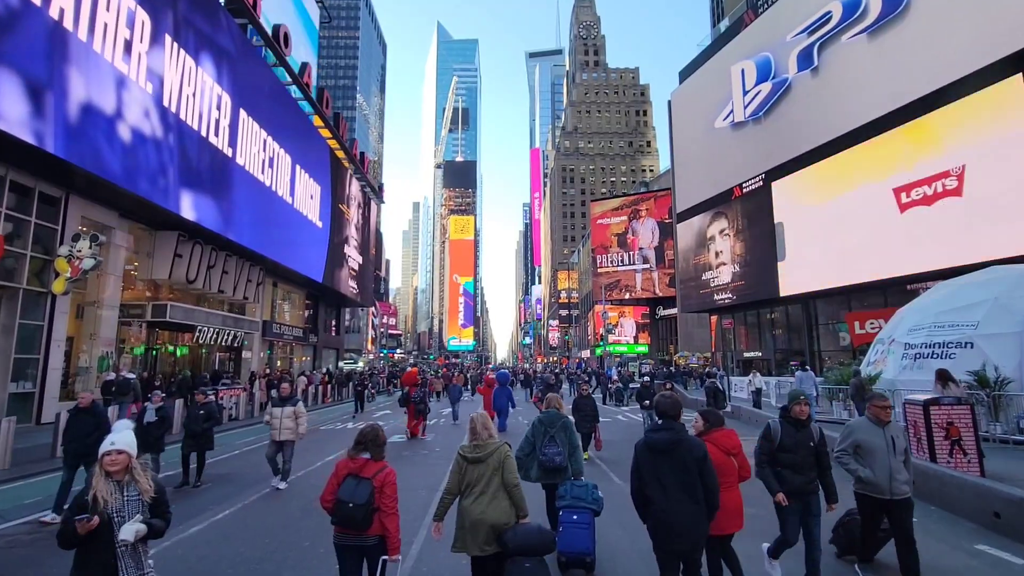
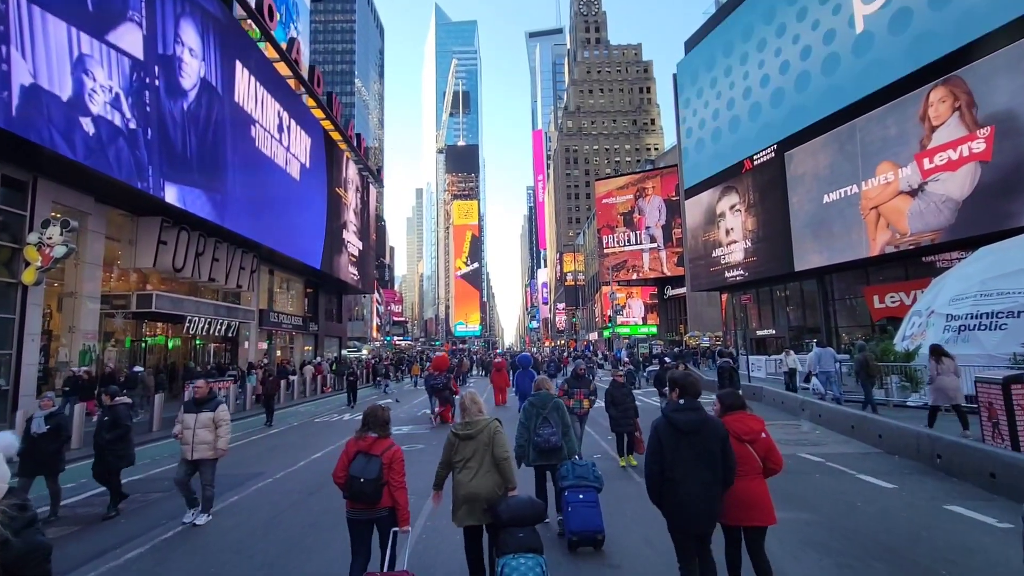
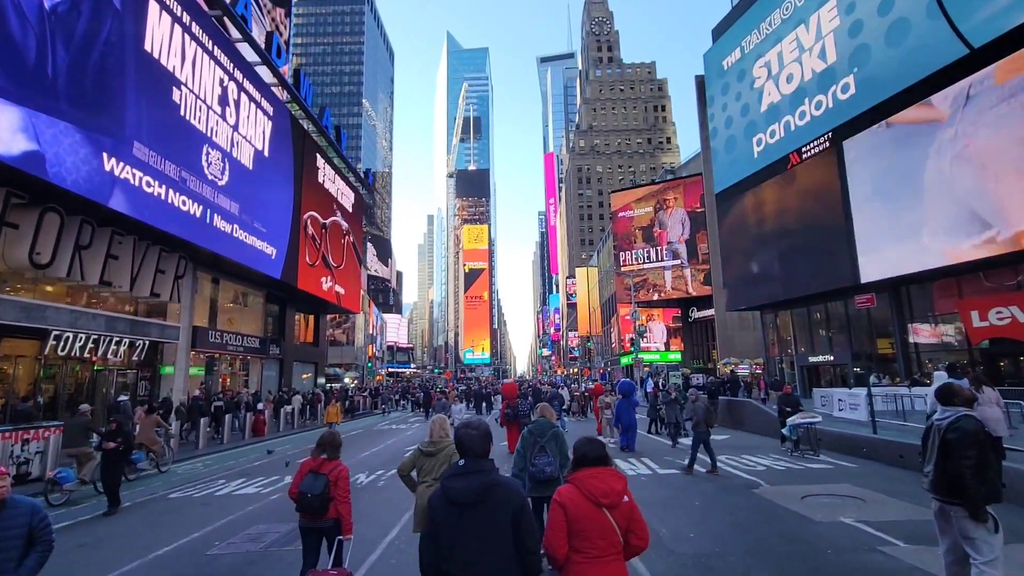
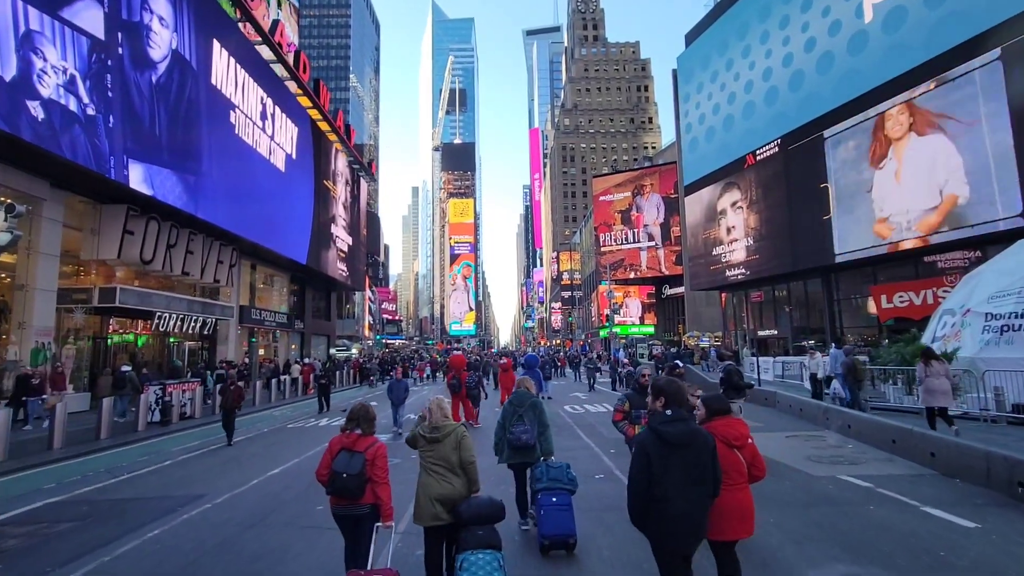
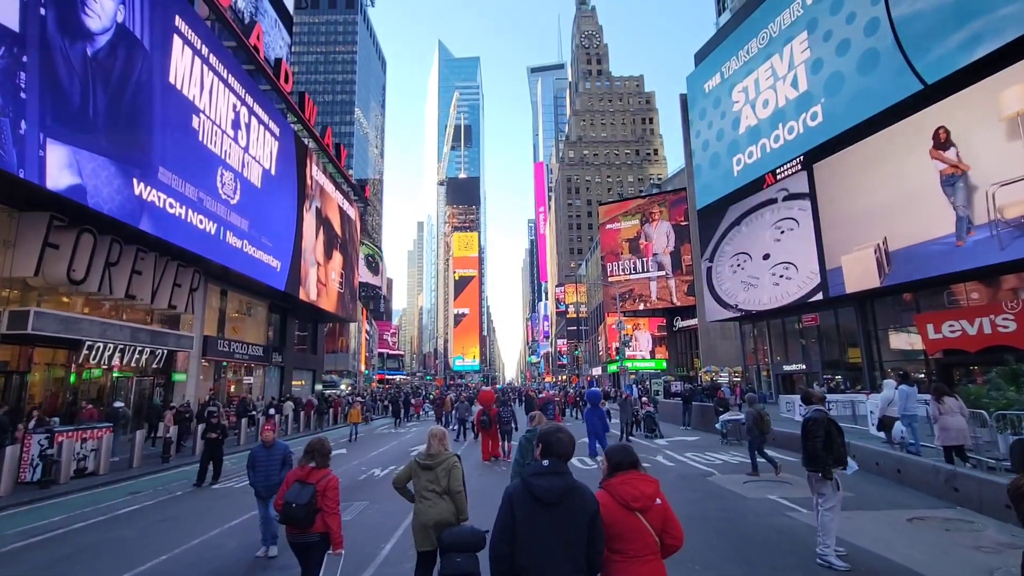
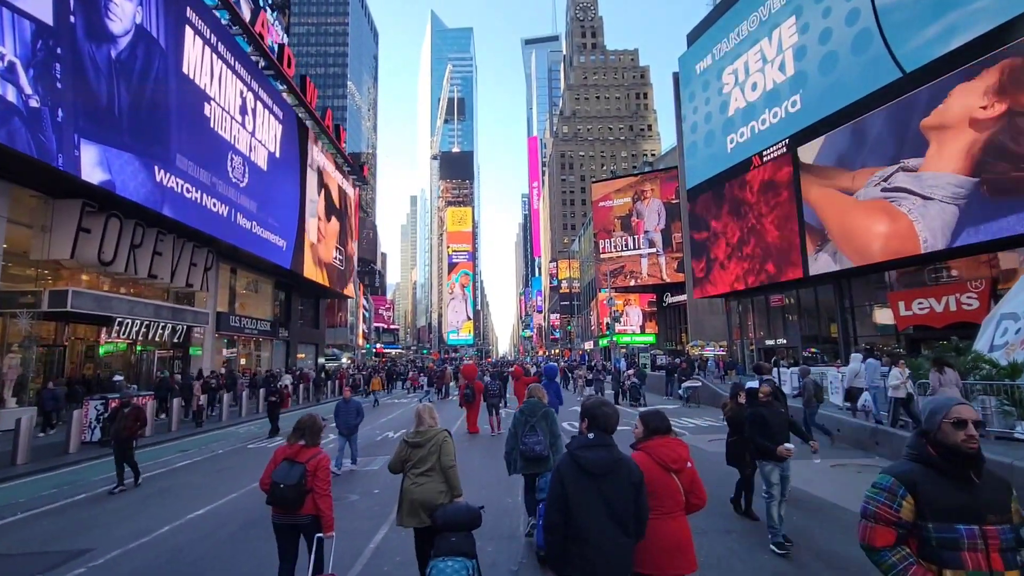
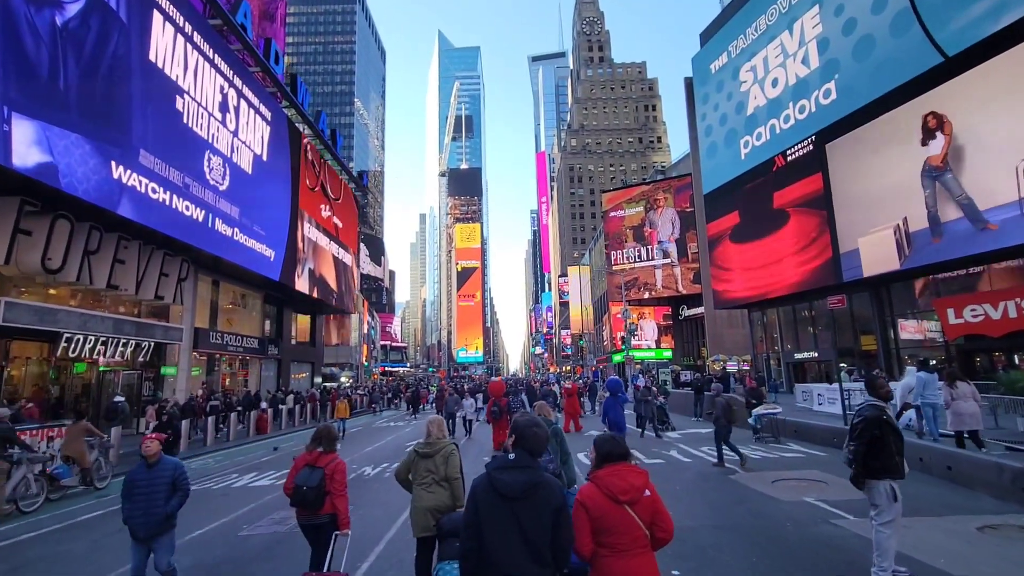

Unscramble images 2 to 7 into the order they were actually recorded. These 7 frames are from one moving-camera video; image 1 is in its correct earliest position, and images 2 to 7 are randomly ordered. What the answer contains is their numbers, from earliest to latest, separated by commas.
2, 4, 6, 5, 7, 3
